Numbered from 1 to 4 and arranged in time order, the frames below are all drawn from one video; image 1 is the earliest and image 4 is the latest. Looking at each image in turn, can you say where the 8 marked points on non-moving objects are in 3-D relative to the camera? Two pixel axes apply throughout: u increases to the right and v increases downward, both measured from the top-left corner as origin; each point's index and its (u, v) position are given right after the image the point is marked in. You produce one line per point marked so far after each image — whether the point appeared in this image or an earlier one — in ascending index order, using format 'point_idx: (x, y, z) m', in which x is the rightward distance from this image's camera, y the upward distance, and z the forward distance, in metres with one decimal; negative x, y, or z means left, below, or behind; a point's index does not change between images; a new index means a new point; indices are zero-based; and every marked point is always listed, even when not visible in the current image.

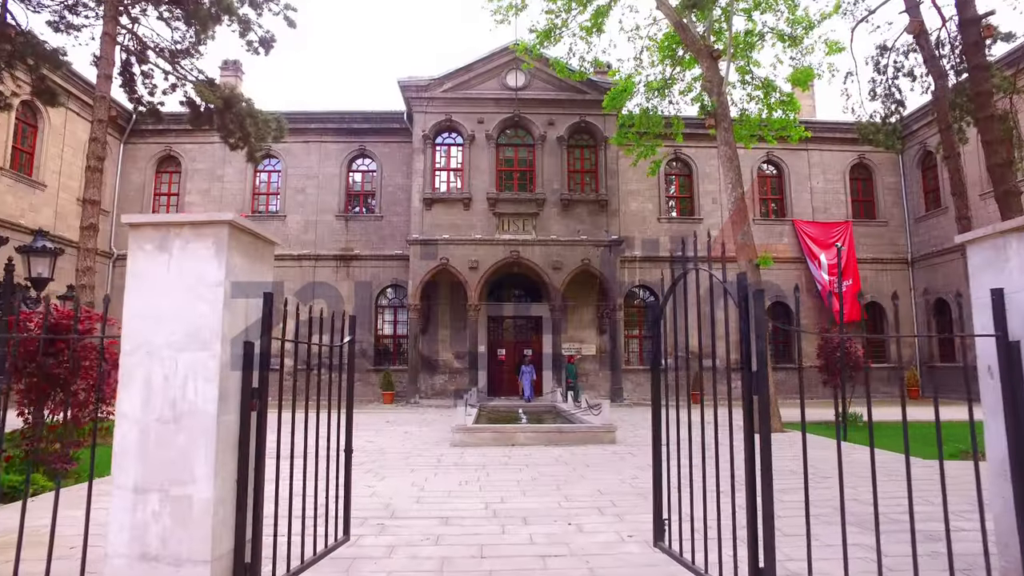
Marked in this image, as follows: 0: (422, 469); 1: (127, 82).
0: (-1.1, -2.2, +7.2) m
1: (-7.8, +4.2, +12.0) m
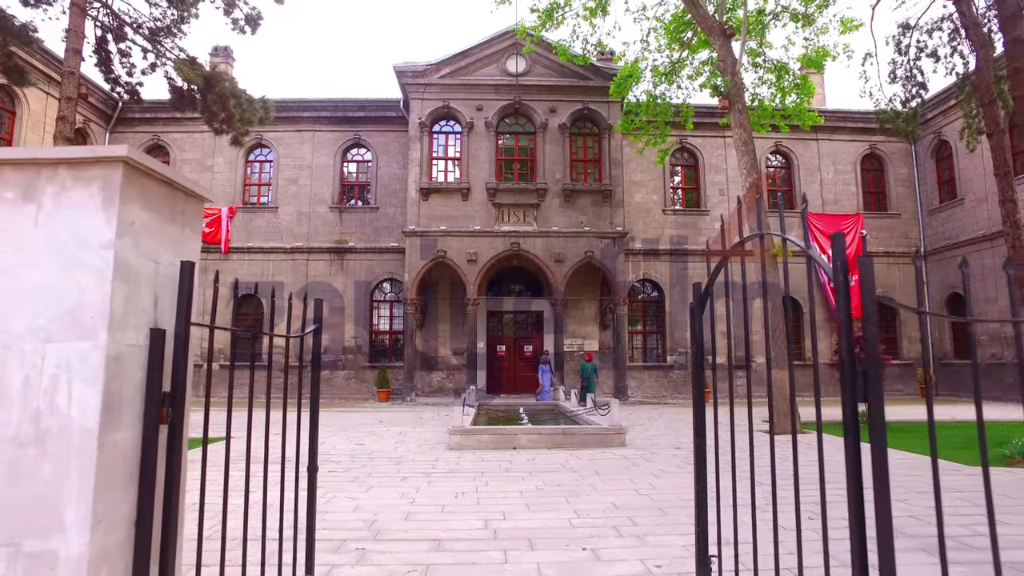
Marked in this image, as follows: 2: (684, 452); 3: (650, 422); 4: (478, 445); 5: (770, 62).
0: (-1.1, -2.1, +6.5) m
1: (-7.8, +4.3, +11.2) m
2: (+2.4, -2.3, +8.1) m
3: (+2.9, -2.8, +12.3) m
4: (-0.5, -2.3, +8.6) m
5: (+6.7, +5.9, +15.3) m
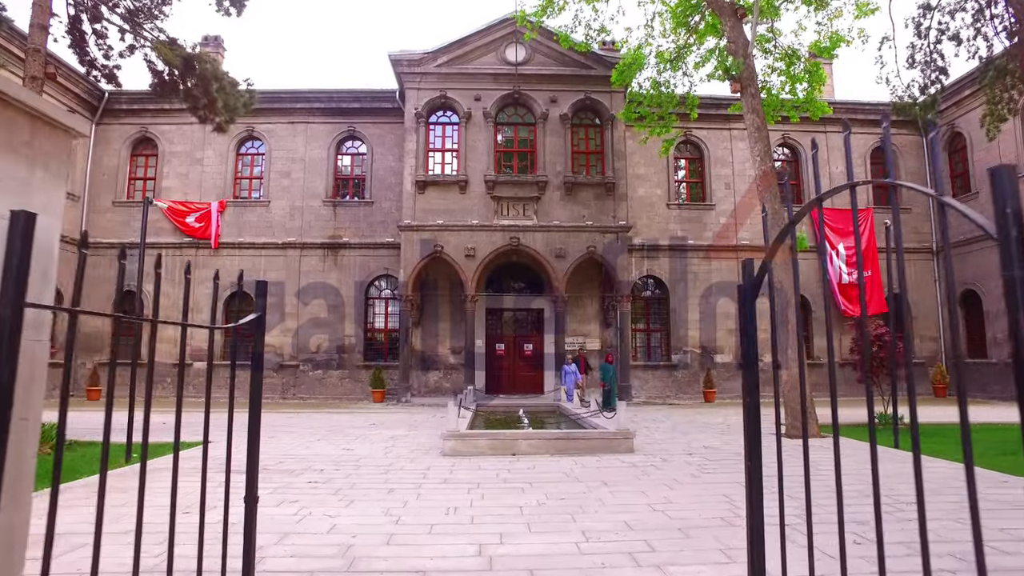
0: (-1.1, -2.0, +5.9) m
1: (-7.8, +4.4, +10.6) m
2: (+2.3, -2.2, +7.4) m
3: (+2.9, -2.7, +11.7) m
4: (-0.5, -2.2, +8.0) m
5: (+6.7, +6.0, +14.7) m
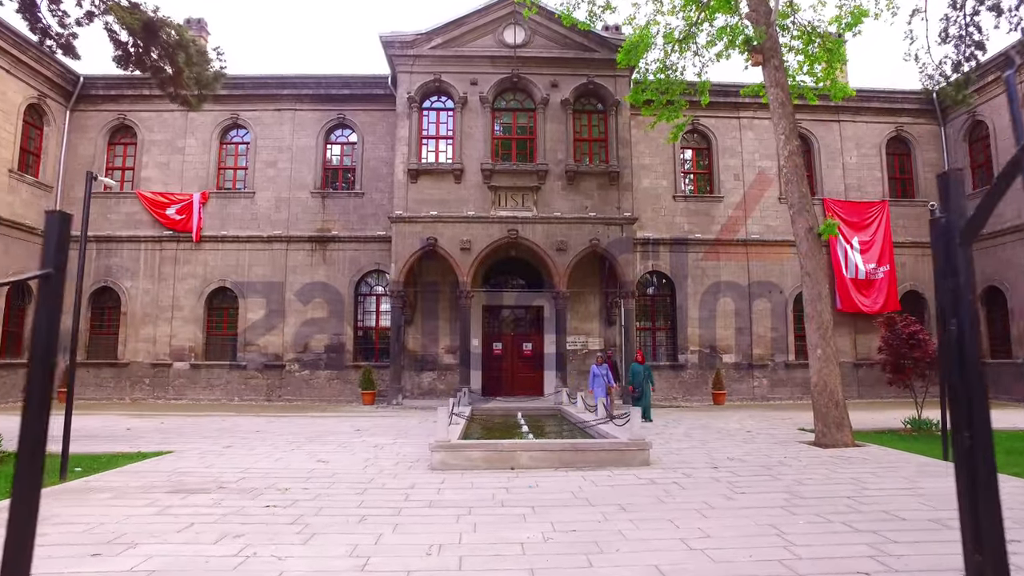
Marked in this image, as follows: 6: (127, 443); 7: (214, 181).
0: (-1.1, -1.9, +4.9) m
1: (-7.9, +4.6, +9.5) m
2: (+2.3, -2.0, +6.4) m
3: (+2.9, -2.6, +10.7) m
4: (-0.5, -2.1, +6.9) m
5: (+6.7, +6.1, +13.7) m
6: (-6.0, -2.4, +9.2) m
7: (-9.6, +3.5, +19.0) m
